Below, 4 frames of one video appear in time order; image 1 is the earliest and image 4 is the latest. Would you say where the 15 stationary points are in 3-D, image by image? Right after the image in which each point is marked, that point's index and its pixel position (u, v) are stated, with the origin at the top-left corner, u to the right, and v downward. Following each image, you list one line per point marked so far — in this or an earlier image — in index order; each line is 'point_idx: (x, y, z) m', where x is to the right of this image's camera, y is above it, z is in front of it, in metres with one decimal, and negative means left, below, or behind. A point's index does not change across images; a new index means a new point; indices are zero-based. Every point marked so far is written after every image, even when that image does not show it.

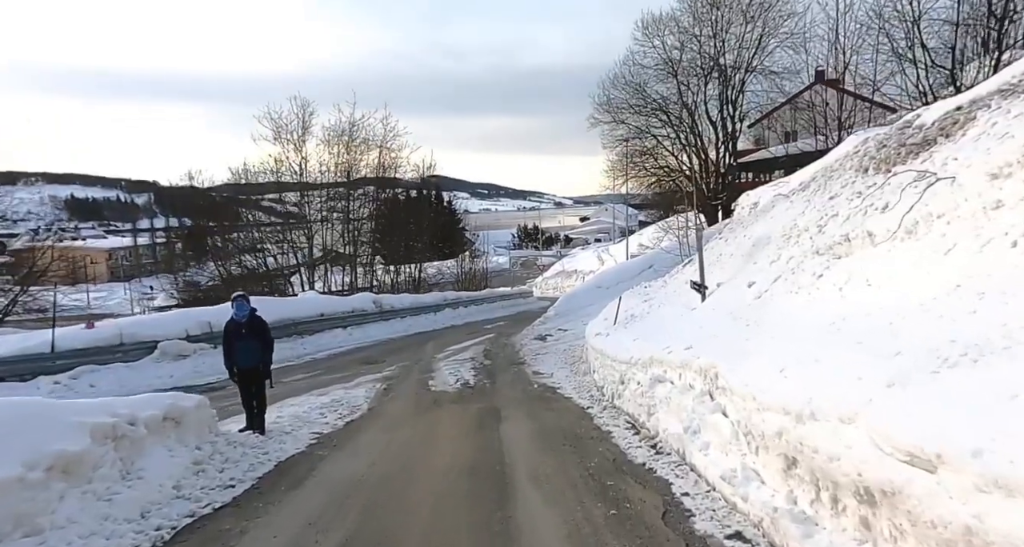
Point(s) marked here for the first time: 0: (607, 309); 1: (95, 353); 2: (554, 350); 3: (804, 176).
0: (+2.1, -0.9, +16.3) m
1: (-8.4, -1.6, +14.9) m
2: (+1.0, -1.9, +17.8) m
3: (+4.9, +1.6, +12.2) m
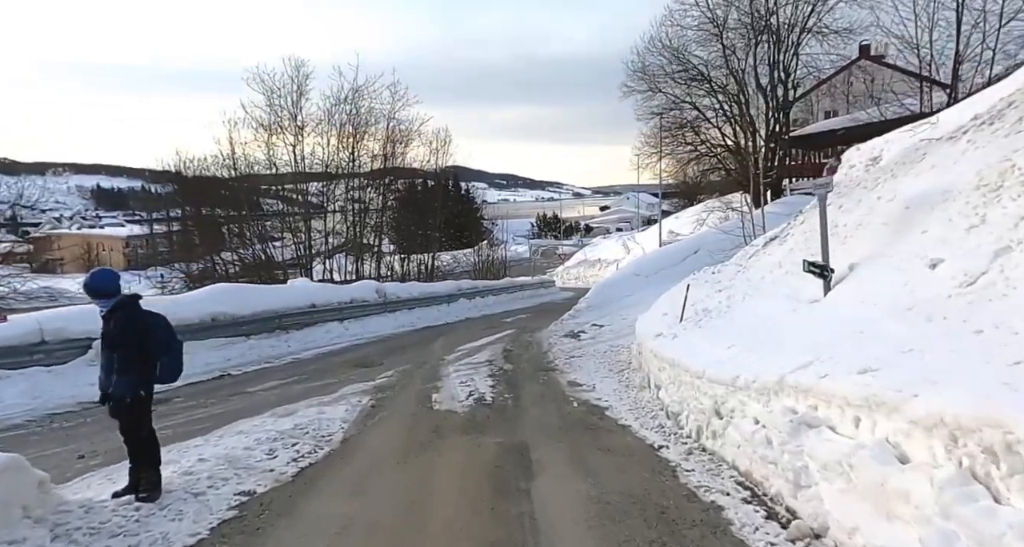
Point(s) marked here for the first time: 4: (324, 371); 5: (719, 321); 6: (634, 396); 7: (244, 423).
0: (+2.6, -0.6, +12.7) m
1: (-7.9, -1.2, +11.6) m
2: (+1.5, -1.6, +14.2) m
3: (+5.3, +1.8, +8.5) m
4: (-3.5, -1.8, +14.1) m
5: (+2.7, -0.6, +9.6) m
6: (+1.7, -1.7, +10.2) m
7: (-3.3, -1.8, +9.0) m
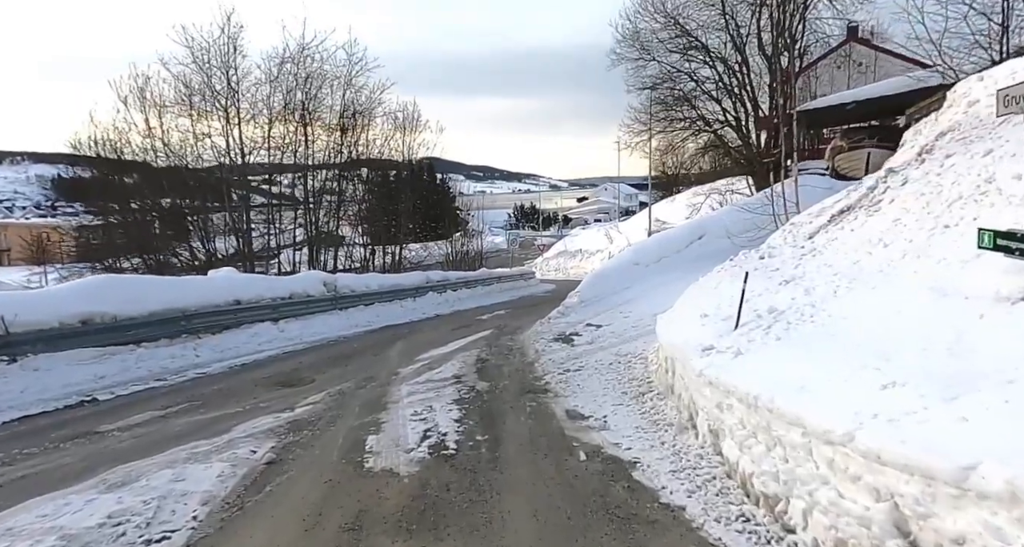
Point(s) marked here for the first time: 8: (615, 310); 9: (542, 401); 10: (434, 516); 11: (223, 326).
0: (+2.2, -0.4, +9.2) m
1: (-8.2, -1.1, +7.7) m
2: (+1.1, -1.4, +10.7) m
3: (+5.1, +2.0, +5.1) m
4: (-3.9, -1.7, +10.4) m
5: (+2.5, -0.5, +6.1) m
6: (+1.4, -1.5, +6.7) m
7: (-3.5, -1.7, +5.4) m
8: (+2.2, -0.8, +16.0) m
9: (+0.3, -1.5, +9.1) m
10: (-0.6, -1.6, +5.2) m
11: (-5.6, -1.0, +14.4) m
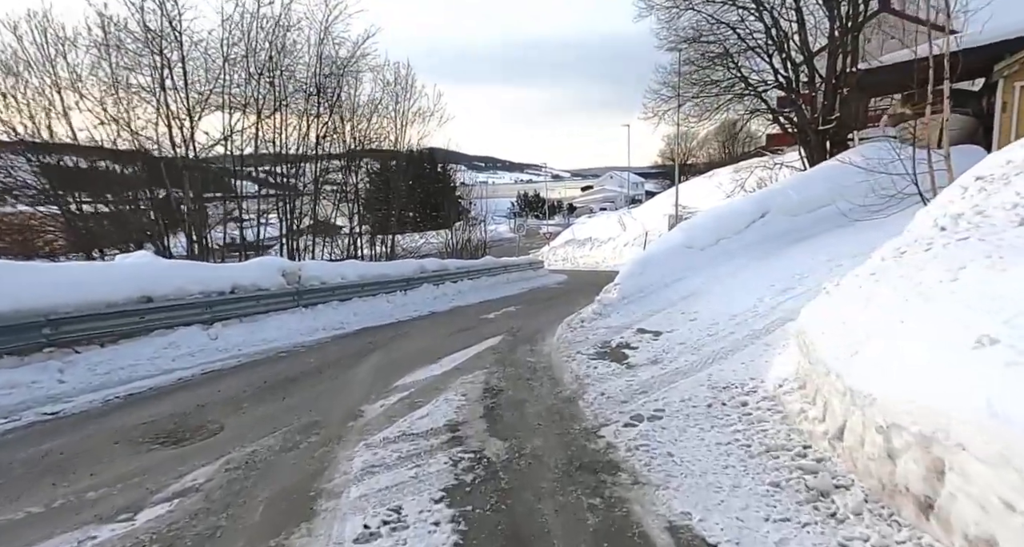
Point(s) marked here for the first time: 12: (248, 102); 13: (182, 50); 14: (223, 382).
0: (+2.5, -0.2, +4.8) m
1: (-7.9, -1.0, +3.4) m
2: (+1.4, -1.2, +6.4) m
3: (+5.3, +2.1, +0.6) m
4: (-3.6, -1.5, +6.0) m
5: (+2.7, -0.4, +1.7) m
6: (+1.7, -1.4, +2.3) m
7: (-3.2, -1.6, +1.0) m
8: (+2.5, -0.5, +11.6) m
9: (+0.6, -1.4, +4.7) m
10: (-0.3, -1.6, +0.8) m
11: (-5.3, -0.8, +10.0) m
12: (-7.0, +4.7, +19.9) m
13: (-7.7, +5.2, +17.1) m
14: (-3.6, -1.3, +9.0) m
